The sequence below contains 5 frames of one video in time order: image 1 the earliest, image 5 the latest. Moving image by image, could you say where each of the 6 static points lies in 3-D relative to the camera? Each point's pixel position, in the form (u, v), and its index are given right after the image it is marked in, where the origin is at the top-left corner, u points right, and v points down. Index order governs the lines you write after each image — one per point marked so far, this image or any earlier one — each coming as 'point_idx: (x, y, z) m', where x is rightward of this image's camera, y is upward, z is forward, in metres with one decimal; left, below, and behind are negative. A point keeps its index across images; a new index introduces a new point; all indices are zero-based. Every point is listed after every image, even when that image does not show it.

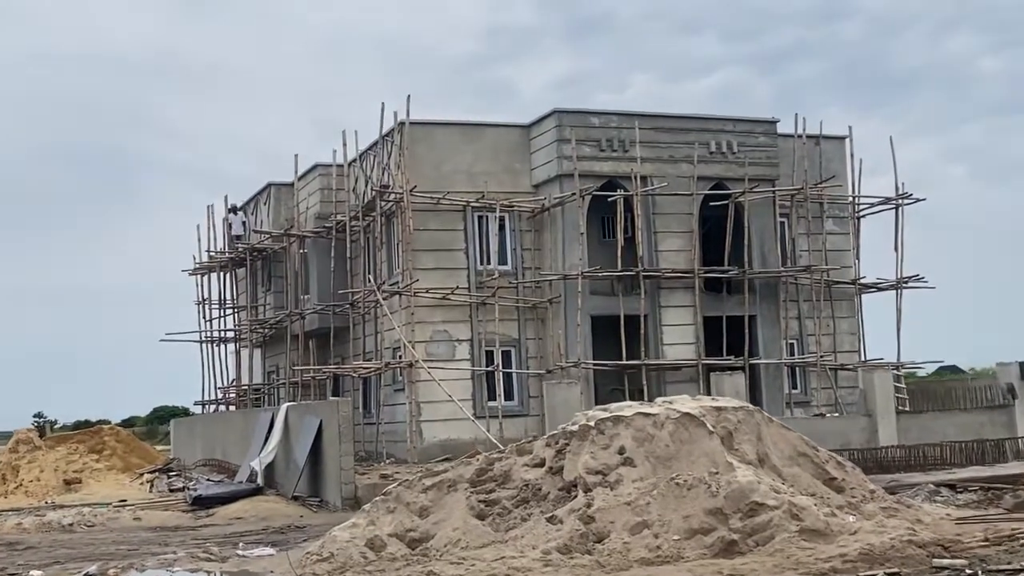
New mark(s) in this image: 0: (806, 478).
0: (+2.5, -1.7, +10.2) m
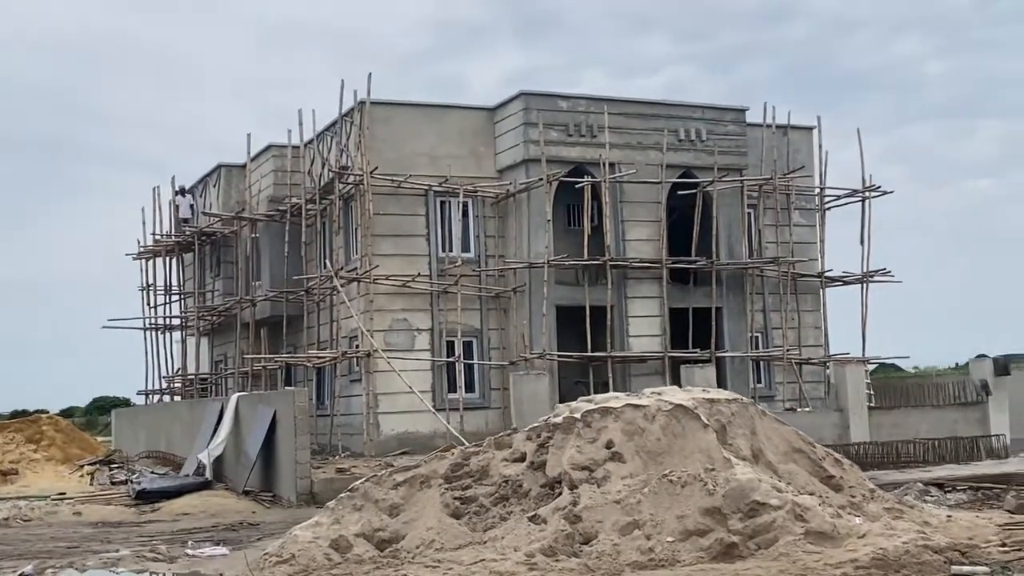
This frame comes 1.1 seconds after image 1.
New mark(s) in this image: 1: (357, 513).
0: (+2.4, -1.5, +9.6) m
1: (-1.3, -1.9, +9.7) m
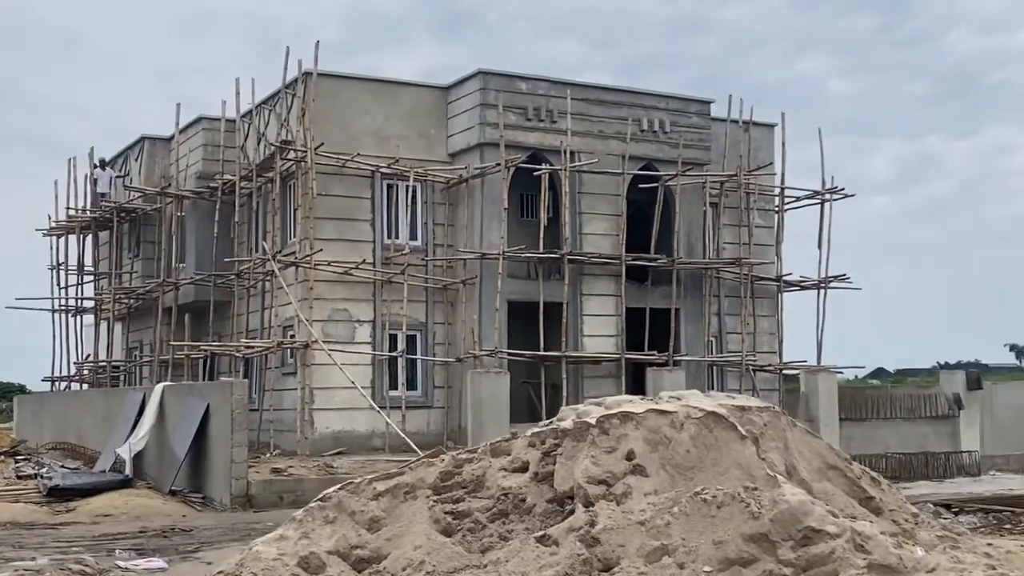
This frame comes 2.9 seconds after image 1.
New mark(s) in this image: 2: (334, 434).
0: (+2.4, -1.5, +8.5) m
1: (-1.3, -1.7, +8.3) m
2: (-3.0, -2.4, +19.6) m
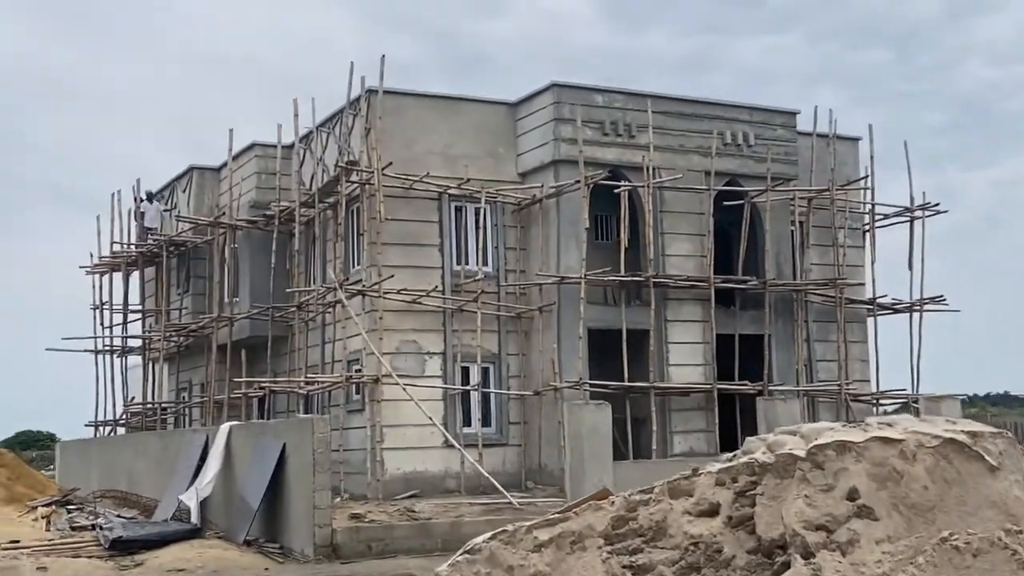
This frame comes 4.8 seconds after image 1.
0: (+3.5, -1.5, +7.0) m
1: (-0.2, -1.7, +6.9) m
2: (-1.6, -2.9, +18.2) m
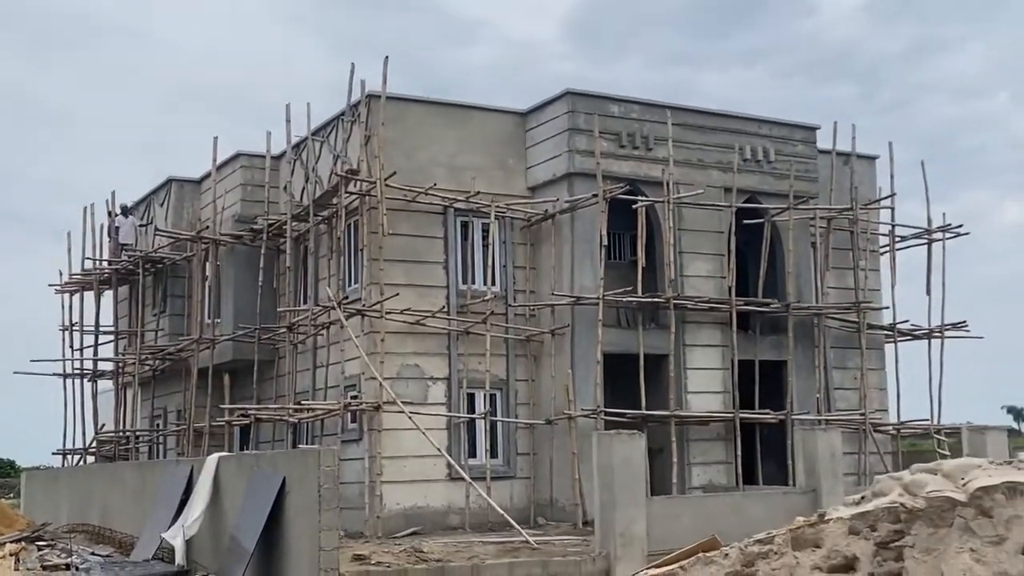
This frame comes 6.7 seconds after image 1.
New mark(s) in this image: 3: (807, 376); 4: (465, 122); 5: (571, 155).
0: (+3.9, -1.5, +5.8) m
1: (+0.3, -1.8, +5.6) m
2: (-1.5, -3.2, +16.9) m
3: (+4.8, -1.4, +19.3) m
4: (-0.7, +2.6, +18.3) m
5: (+0.9, +2.0, +17.8) m
